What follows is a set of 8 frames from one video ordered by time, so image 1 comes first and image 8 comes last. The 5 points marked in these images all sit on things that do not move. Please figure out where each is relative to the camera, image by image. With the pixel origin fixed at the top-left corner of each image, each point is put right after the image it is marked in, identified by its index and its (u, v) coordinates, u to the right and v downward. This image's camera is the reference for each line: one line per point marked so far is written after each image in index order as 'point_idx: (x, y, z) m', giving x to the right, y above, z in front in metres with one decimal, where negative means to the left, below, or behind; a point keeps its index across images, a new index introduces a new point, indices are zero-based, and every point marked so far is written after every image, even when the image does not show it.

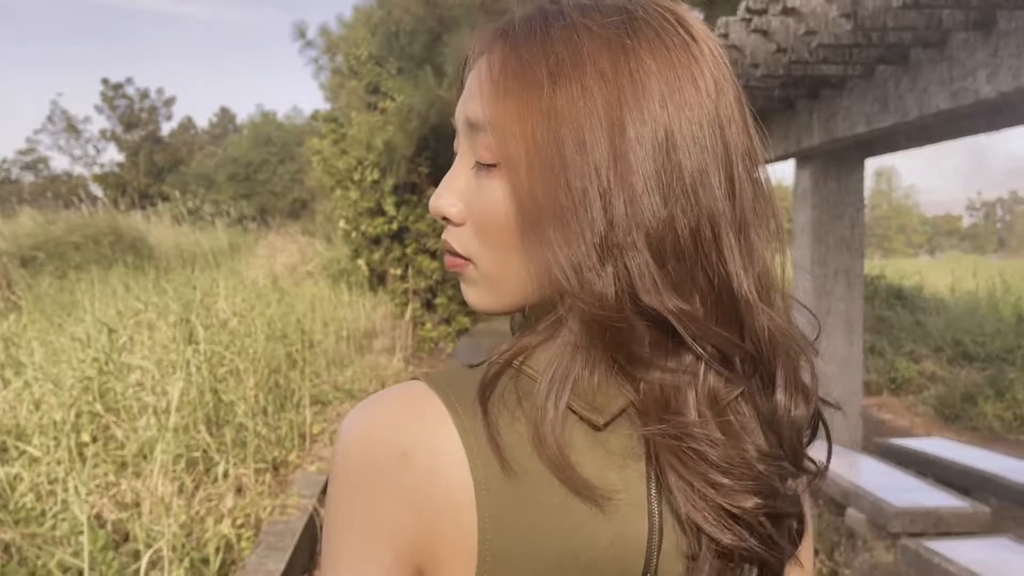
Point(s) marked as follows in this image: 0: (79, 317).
0: (-2.5, -0.2, +5.6) m
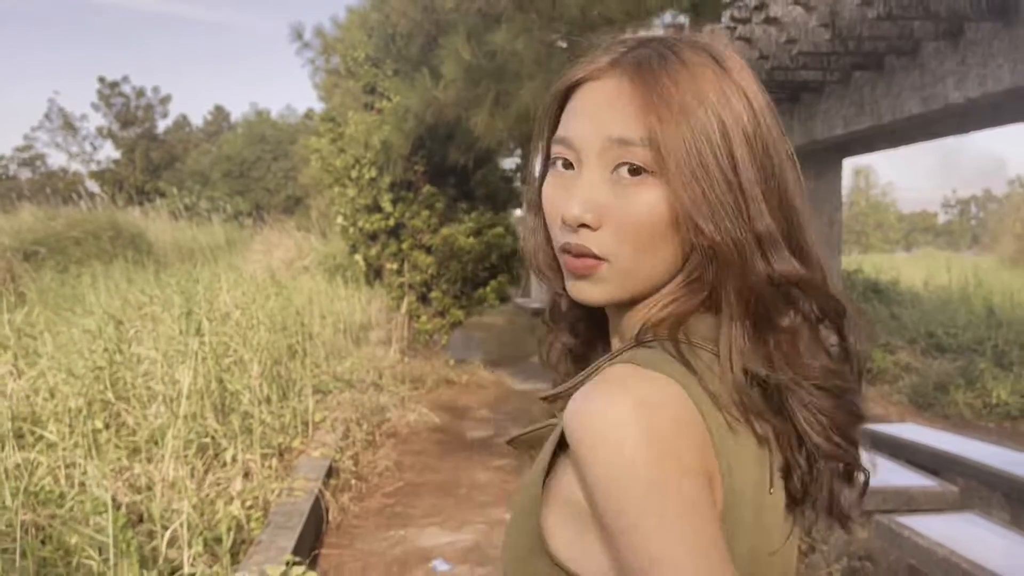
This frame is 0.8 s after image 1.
0: (-2.6, -0.1, +5.7) m
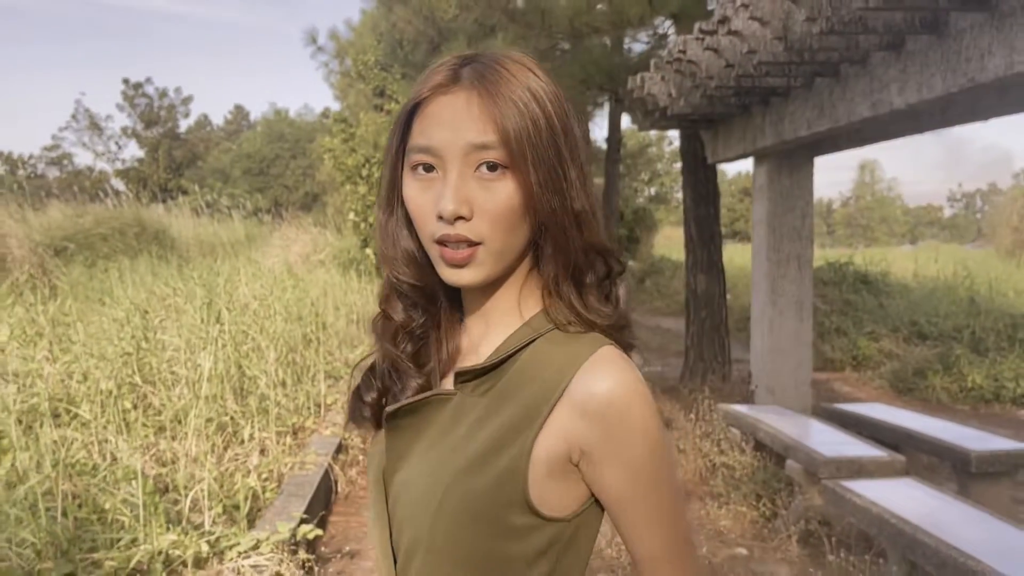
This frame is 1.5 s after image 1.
0: (-2.5, -0.1, +6.1) m
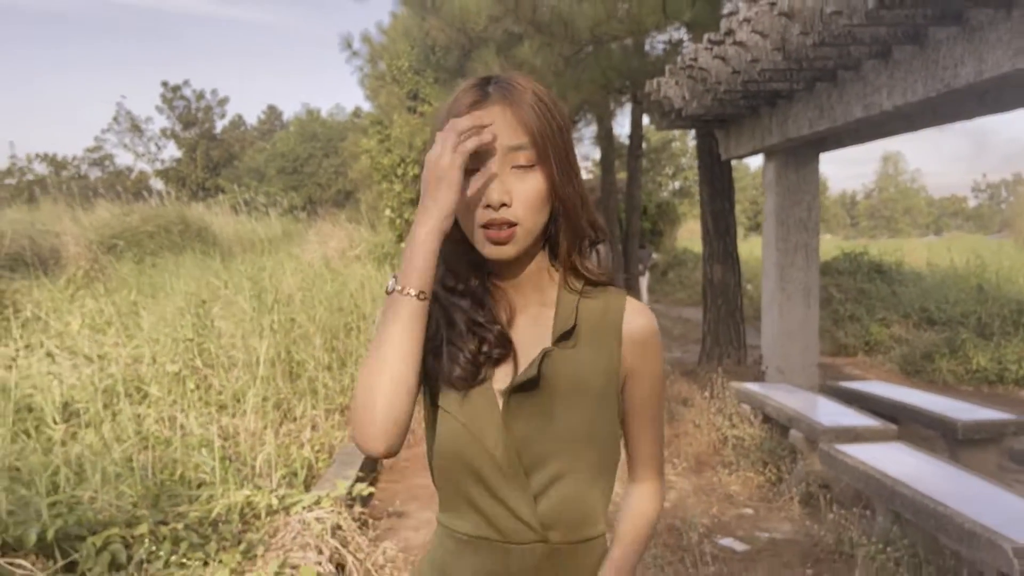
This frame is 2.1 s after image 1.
0: (-2.4, 0.0, +6.6) m
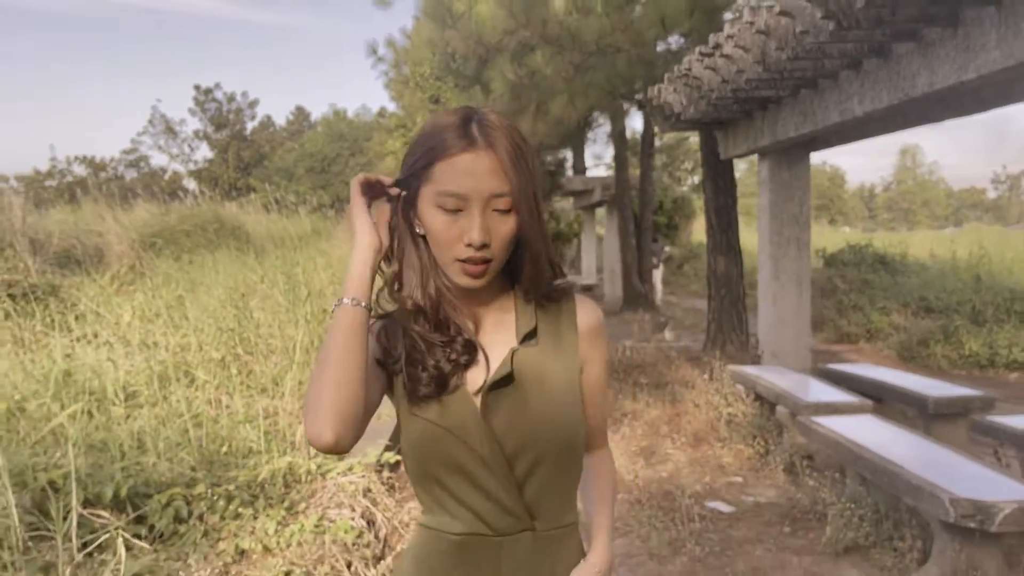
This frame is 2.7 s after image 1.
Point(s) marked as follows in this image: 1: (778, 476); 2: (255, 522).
0: (-2.2, 0.0, +7.1) m
1: (+1.2, -0.8, +4.3) m
2: (-0.9, -0.8, +3.5) m
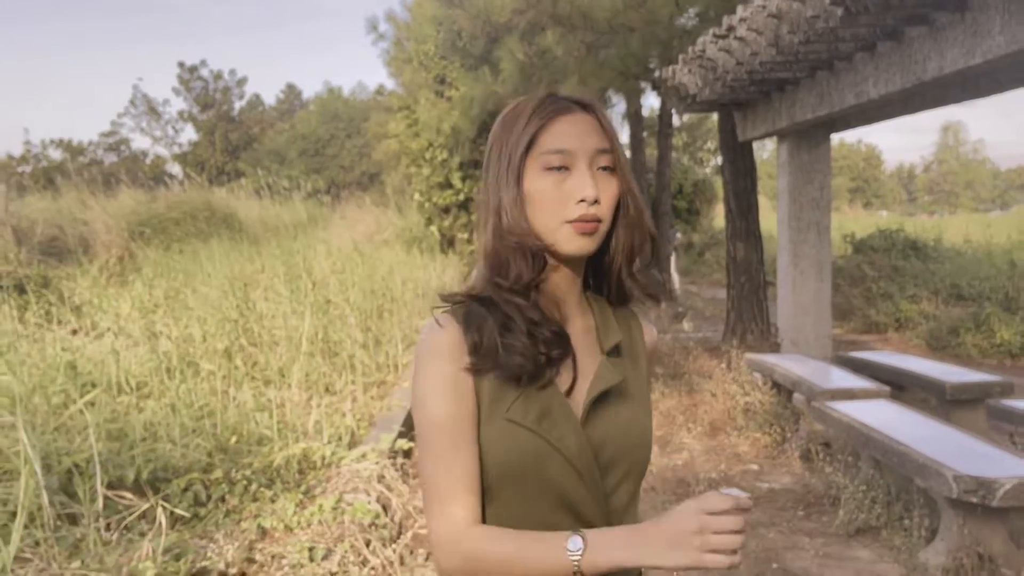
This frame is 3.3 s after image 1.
0: (-2.2, +0.1, +7.2) m
1: (+1.3, -0.8, +4.3) m
2: (-0.9, -0.8, +3.5) m
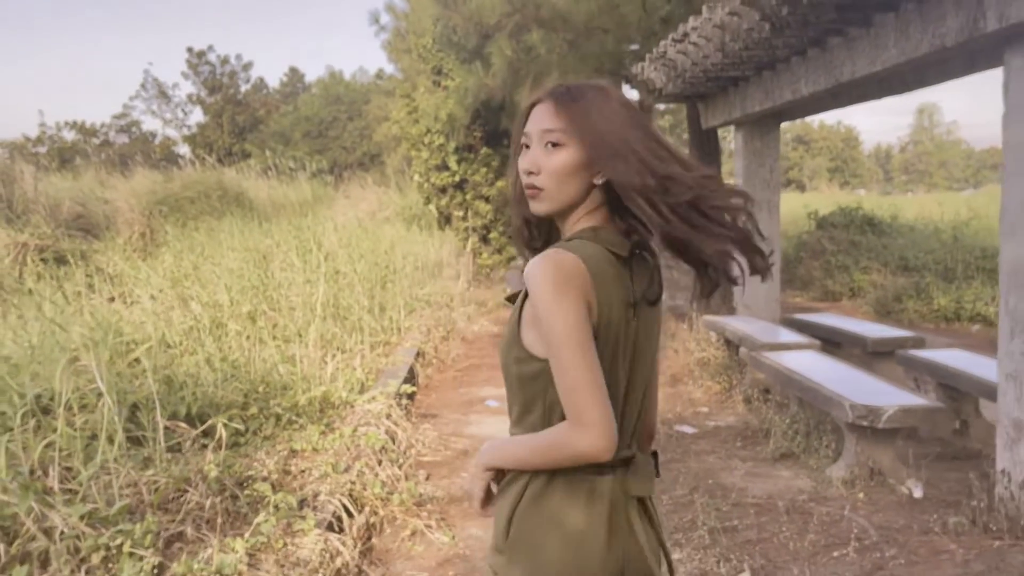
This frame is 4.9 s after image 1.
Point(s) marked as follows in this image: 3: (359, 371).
0: (-2.2, +0.3, +7.9) m
1: (+1.2, -0.6, +5.1) m
2: (-0.9, -0.6, +4.3) m
3: (-0.9, -0.5, +5.6) m
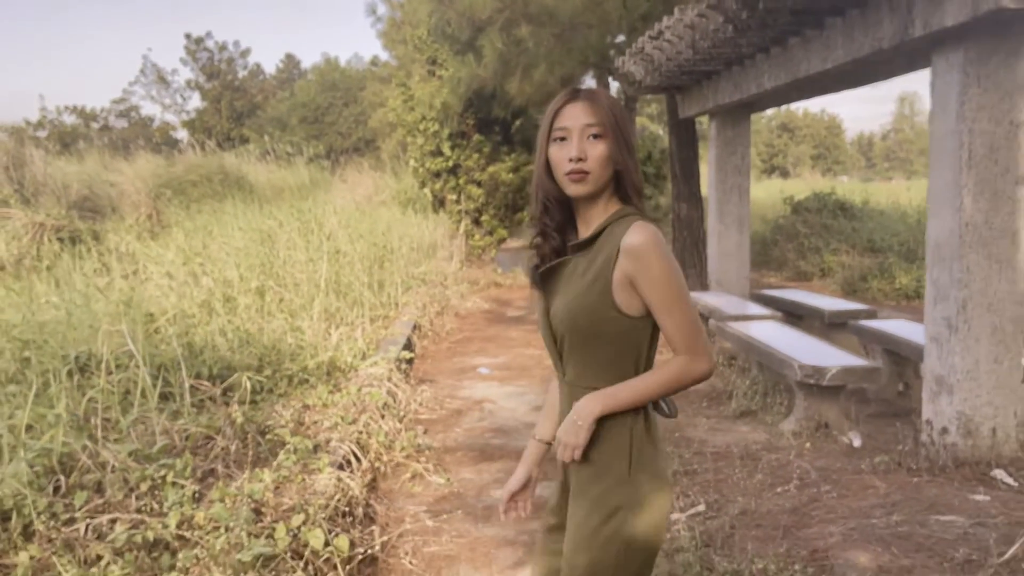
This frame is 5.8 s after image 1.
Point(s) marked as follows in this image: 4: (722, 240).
0: (-2.3, +0.5, +8.3) m
1: (+1.1, -0.5, +5.6) m
2: (-1.0, -0.5, +4.7) m
3: (-1.0, -0.4, +6.0) m
4: (+1.5, +0.3, +6.8) m
